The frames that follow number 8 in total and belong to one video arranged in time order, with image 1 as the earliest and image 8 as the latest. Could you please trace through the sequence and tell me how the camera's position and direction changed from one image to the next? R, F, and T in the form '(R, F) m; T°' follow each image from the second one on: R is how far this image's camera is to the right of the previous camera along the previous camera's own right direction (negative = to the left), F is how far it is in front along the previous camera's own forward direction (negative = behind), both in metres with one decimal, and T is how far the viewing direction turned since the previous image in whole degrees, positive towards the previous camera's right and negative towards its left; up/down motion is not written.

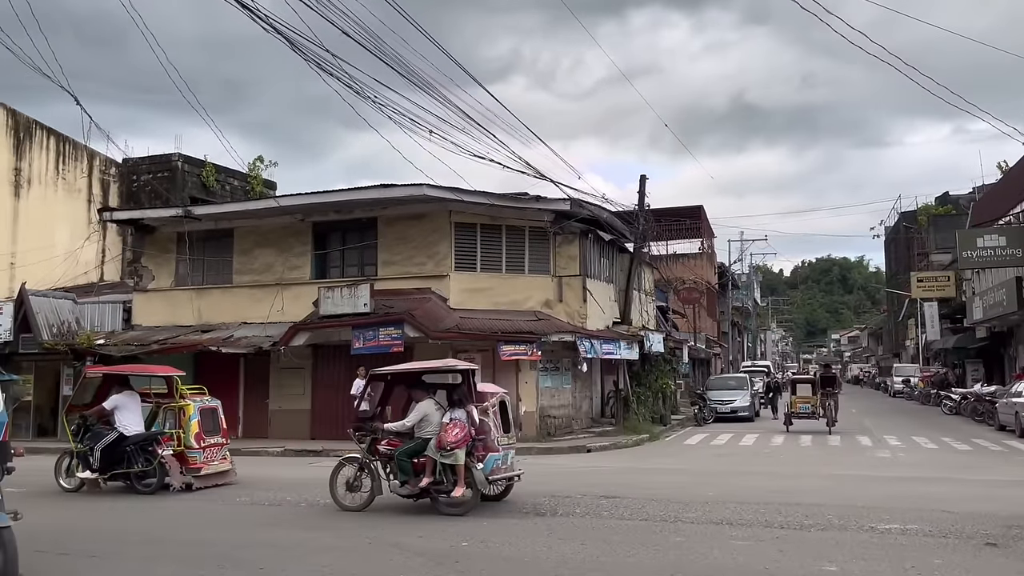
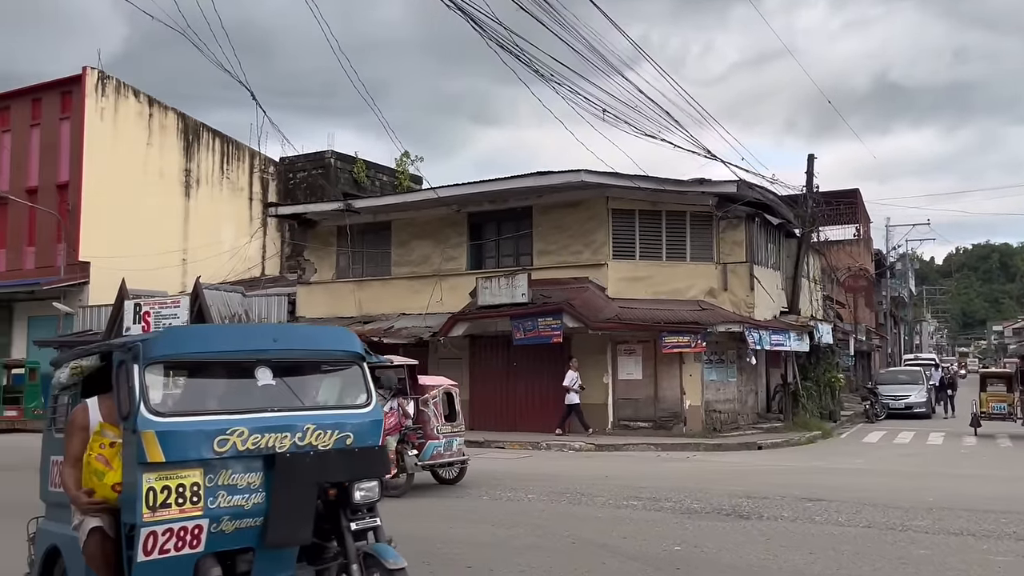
(-0.8, +0.5) m; -9°
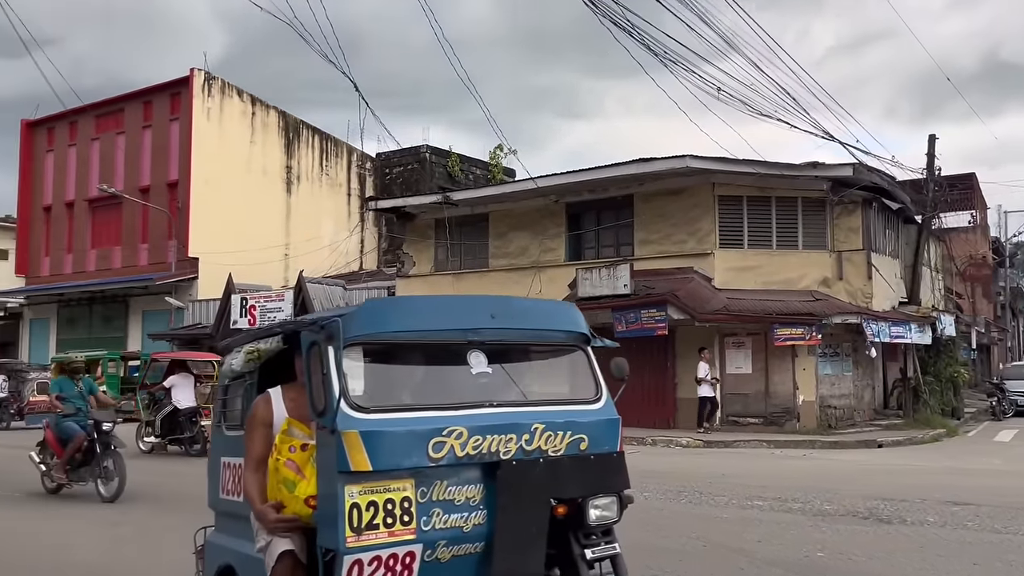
(-0.3, +0.4) m; -6°
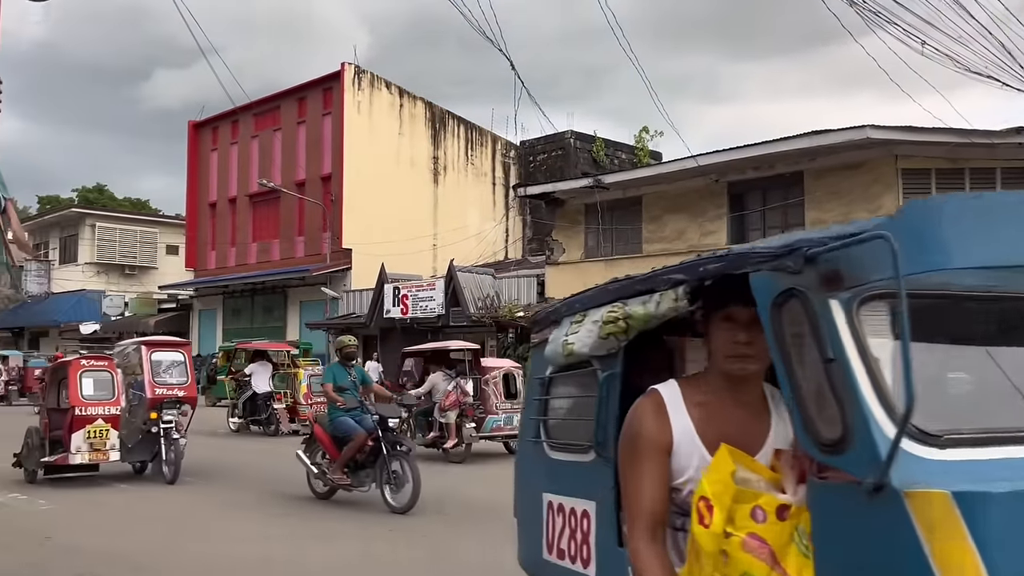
(-0.5, +0.7) m; -9°
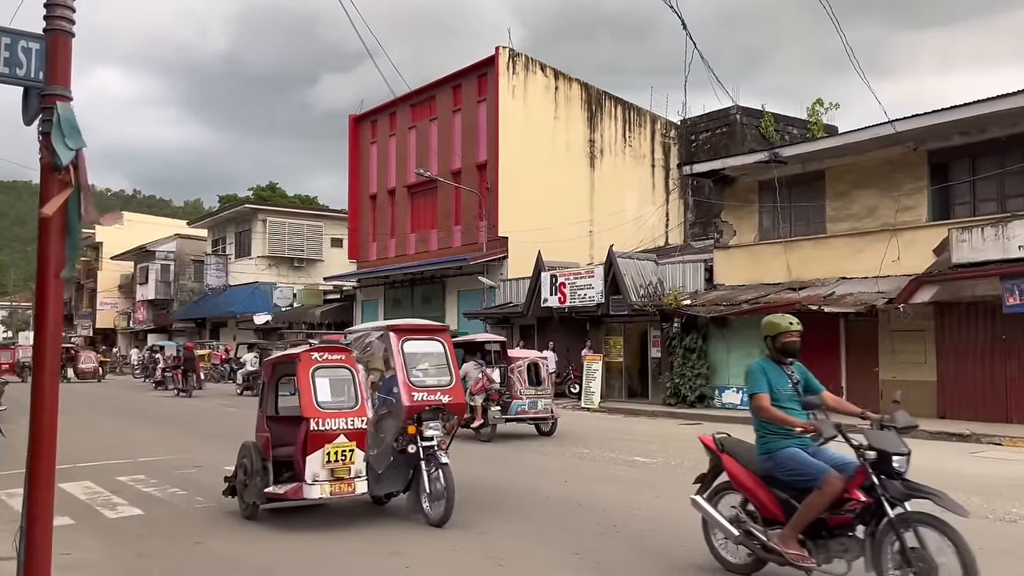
(-0.3, +1.0) m; -10°
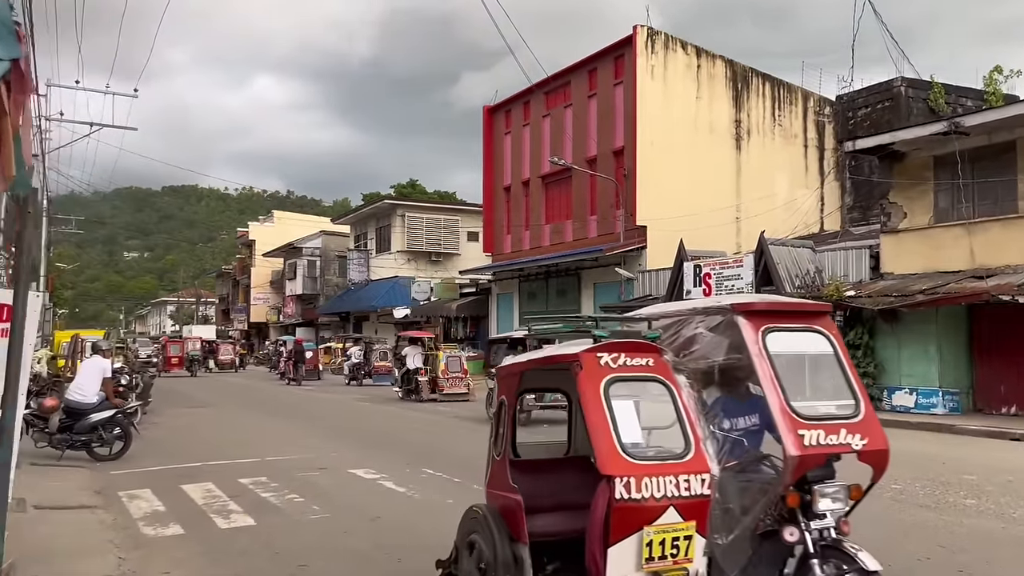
(-0.1, +1.0) m; -9°
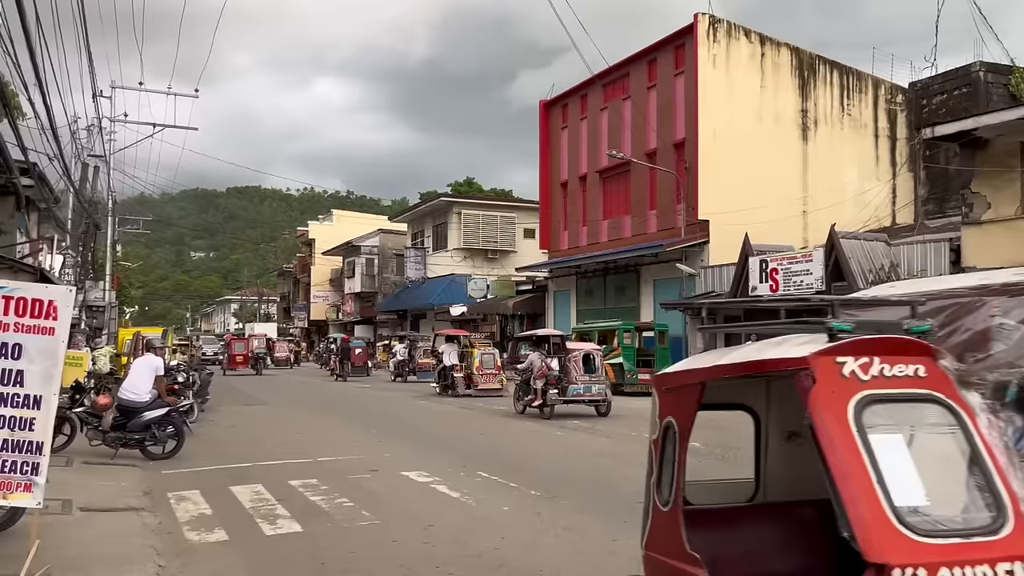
(0.0, +0.5) m; -4°
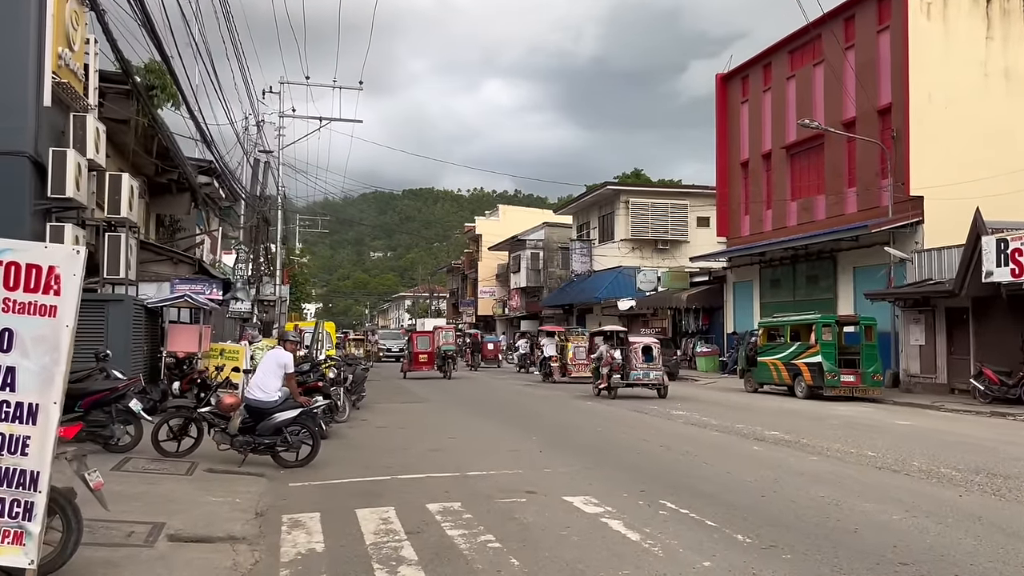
(-0.2, +1.9) m; -11°
